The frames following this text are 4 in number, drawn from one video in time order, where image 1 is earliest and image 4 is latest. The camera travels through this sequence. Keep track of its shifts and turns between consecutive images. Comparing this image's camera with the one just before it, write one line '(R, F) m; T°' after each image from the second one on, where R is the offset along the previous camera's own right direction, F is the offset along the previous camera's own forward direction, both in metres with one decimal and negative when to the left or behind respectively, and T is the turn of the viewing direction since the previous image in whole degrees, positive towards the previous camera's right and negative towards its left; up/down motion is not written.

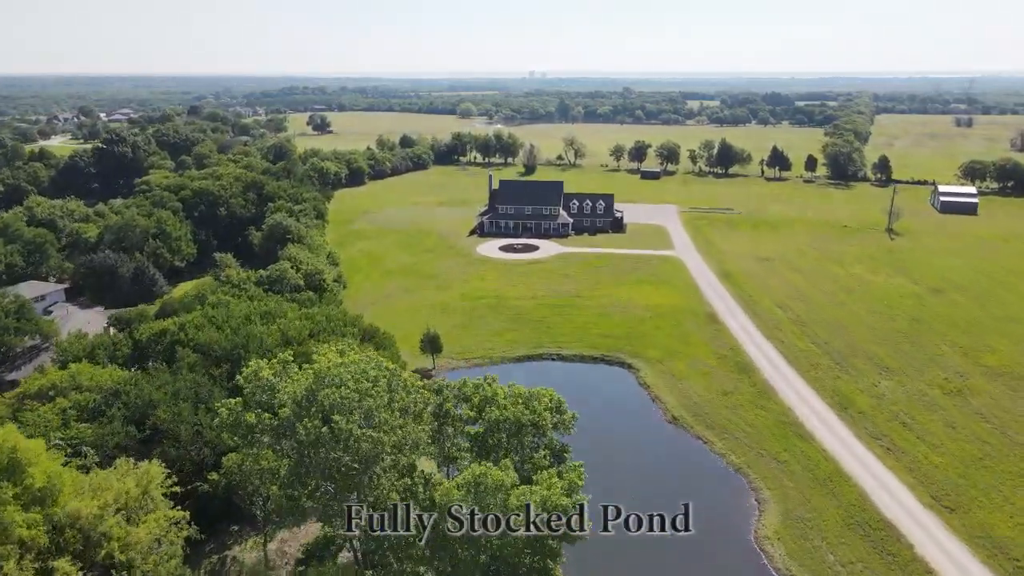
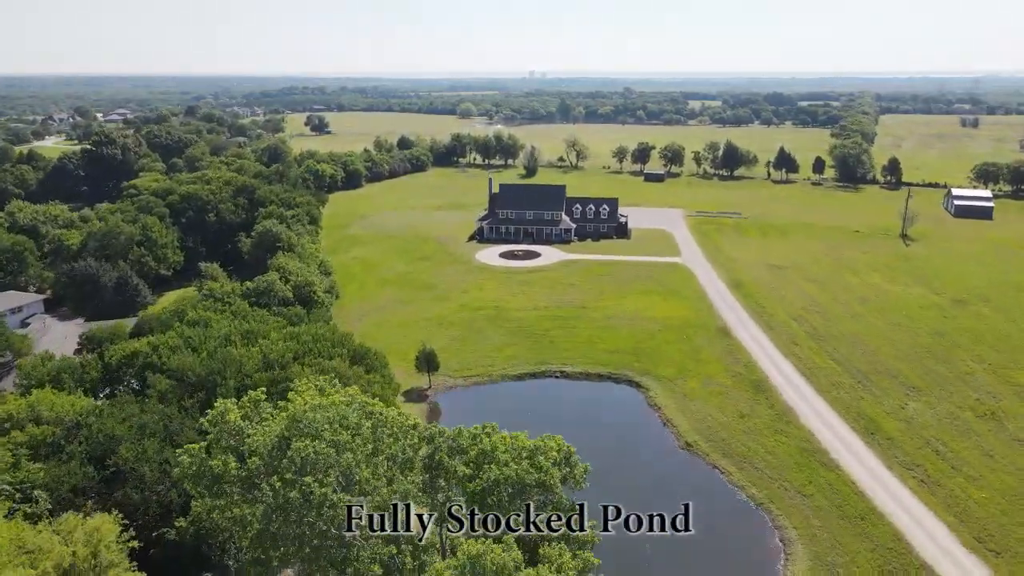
(0.0, +1.4) m; 0°
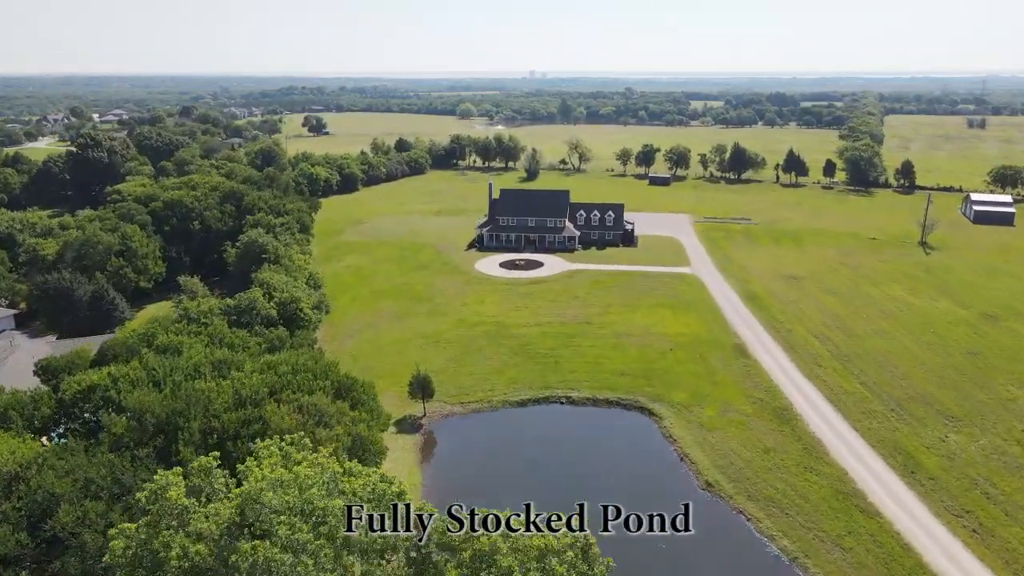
(0.0, +1.8) m; 0°
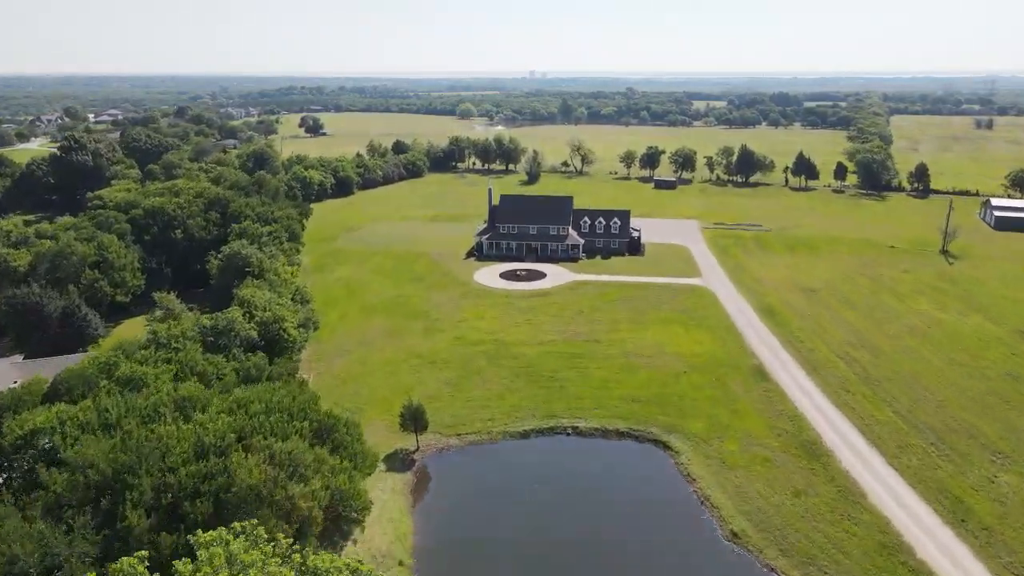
(0.0, +1.8) m; 0°
